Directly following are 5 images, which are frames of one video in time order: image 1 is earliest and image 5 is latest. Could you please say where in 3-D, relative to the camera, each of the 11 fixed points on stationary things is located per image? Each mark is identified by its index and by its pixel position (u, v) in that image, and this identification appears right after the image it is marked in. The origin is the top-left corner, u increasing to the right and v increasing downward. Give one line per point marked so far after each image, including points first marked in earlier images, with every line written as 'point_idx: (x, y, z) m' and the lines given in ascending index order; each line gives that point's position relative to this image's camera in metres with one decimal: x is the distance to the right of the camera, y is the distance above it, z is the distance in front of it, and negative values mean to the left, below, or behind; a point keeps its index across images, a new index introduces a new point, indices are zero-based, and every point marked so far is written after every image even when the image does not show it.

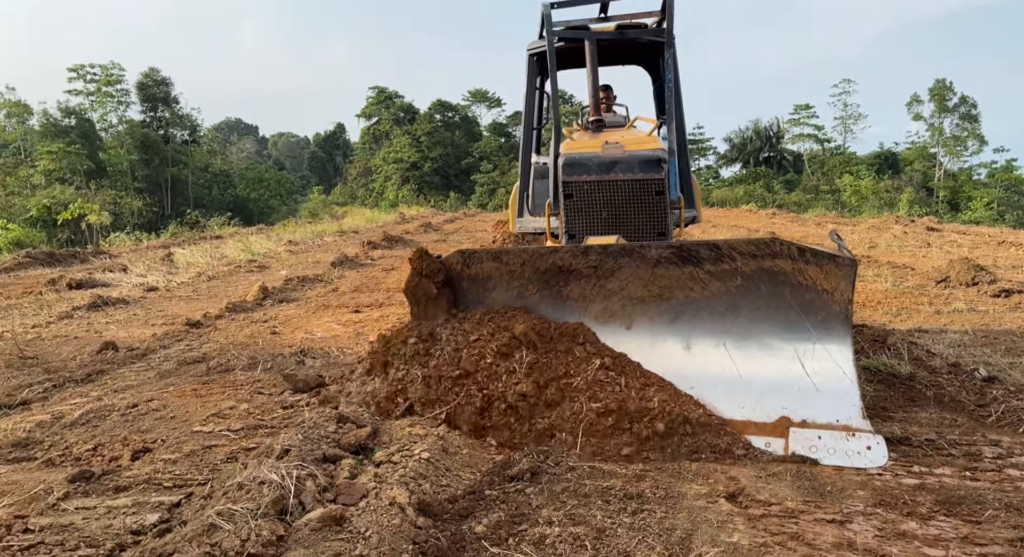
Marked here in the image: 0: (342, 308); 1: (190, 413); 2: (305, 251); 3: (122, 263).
0: (-1.8, -0.3, +8.1) m
1: (-1.8, -0.7, +4.3) m
2: (-4.0, +0.5, +14.9) m
3: (-7.2, +0.3, +14.2) m
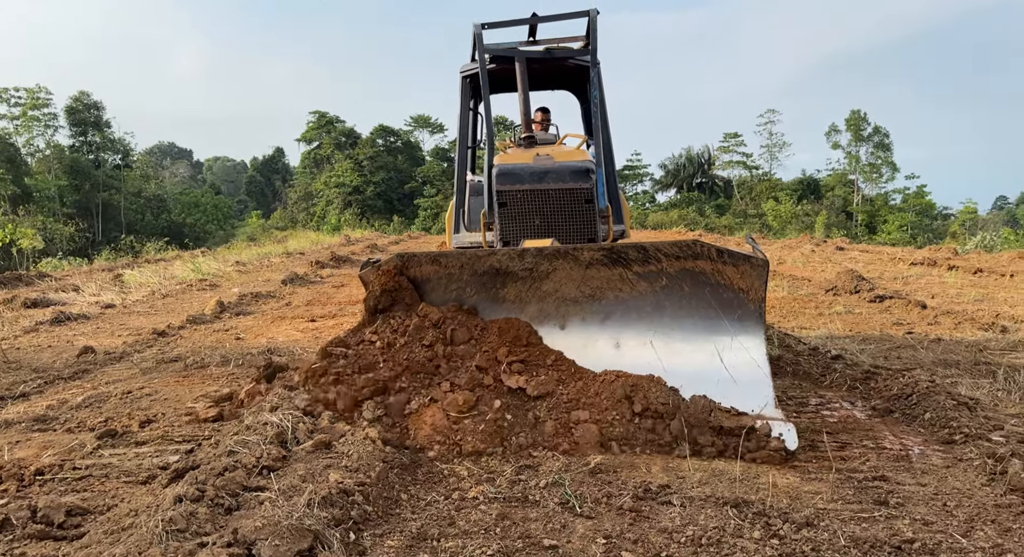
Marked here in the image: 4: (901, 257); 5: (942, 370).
0: (-2.4, -0.5, +8.9) m
1: (-2.2, -0.8, +5.1) m
2: (-5.2, +0.1, +15.6) m
3: (-8.3, -0.1, +14.6) m
4: (+8.0, +0.4, +15.8) m
5: (+2.8, -0.6, +5.1) m
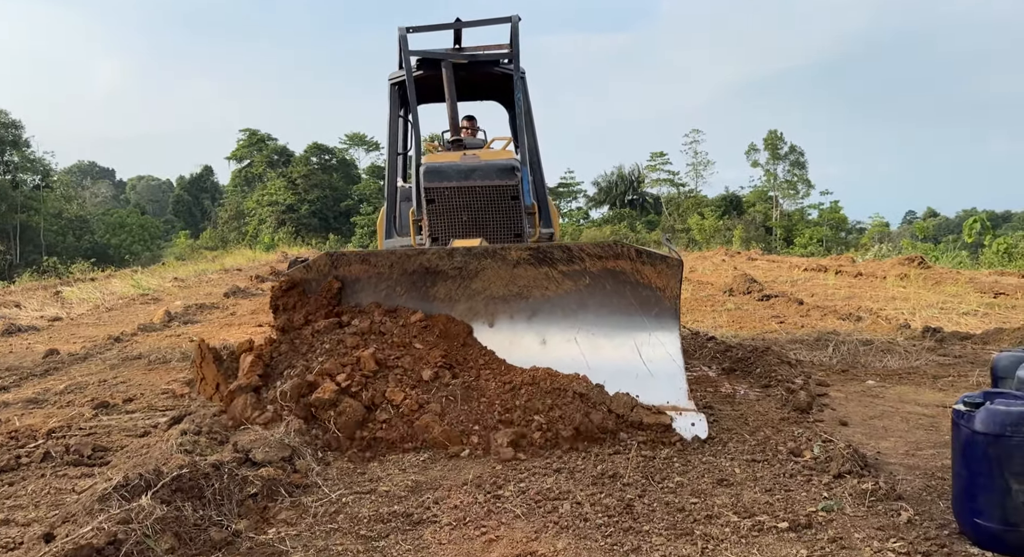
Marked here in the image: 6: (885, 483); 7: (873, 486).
0: (-3.3, -0.6, +9.6) m
1: (-2.7, -0.8, +5.9) m
2: (-6.6, -0.2, +16.1) m
3: (-9.6, -0.4, +14.8) m
4: (+6.5, +0.3, +17.4) m
5: (+2.3, -0.5, +6.3) m
6: (+1.5, -0.8, +3.0) m
7: (+1.4, -0.8, +2.9) m
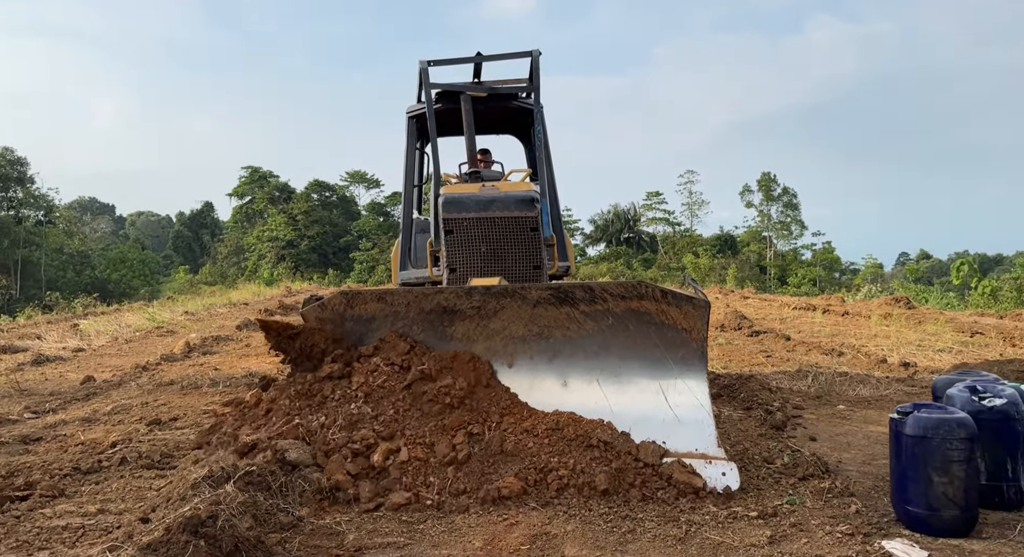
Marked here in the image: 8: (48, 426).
0: (-3.3, -1.0, +10.2) m
1: (-2.7, -1.0, +6.5) m
2: (-6.6, -0.9, +16.6) m
3: (-9.6, -1.0, +15.4) m
4: (+6.5, -0.6, +18.0) m
5: (+2.3, -0.9, +6.9) m
6: (+1.5, -0.9, +3.6) m
7: (+1.4, -0.9, +3.5) m
8: (-3.4, -1.1, +5.6) m
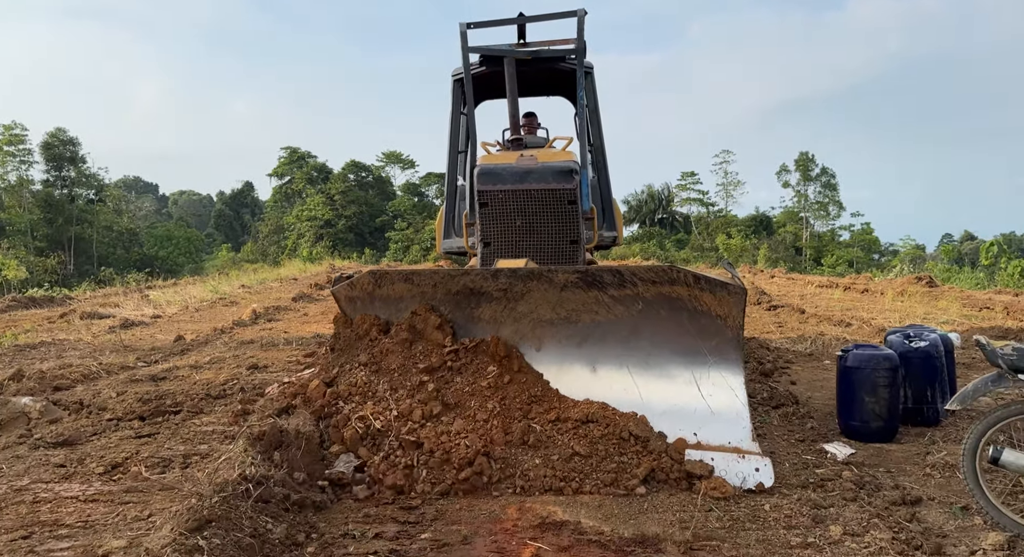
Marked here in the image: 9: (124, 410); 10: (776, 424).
0: (-2.8, -0.6, +11.4) m
1: (-2.3, -0.8, +7.6) m
2: (-5.8, -0.3, +18.0) m
3: (-8.9, -0.5, +16.8) m
4: (+7.3, -0.1, +18.8) m
5: (+2.7, -0.6, +7.8) m
6: (+1.7, -0.8, +4.6) m
7: (+1.7, -0.8, +4.5) m
8: (-3.1, -0.8, +6.8) m
9: (-2.5, -0.8, +4.9) m
10: (+1.5, -0.8, +4.4) m
